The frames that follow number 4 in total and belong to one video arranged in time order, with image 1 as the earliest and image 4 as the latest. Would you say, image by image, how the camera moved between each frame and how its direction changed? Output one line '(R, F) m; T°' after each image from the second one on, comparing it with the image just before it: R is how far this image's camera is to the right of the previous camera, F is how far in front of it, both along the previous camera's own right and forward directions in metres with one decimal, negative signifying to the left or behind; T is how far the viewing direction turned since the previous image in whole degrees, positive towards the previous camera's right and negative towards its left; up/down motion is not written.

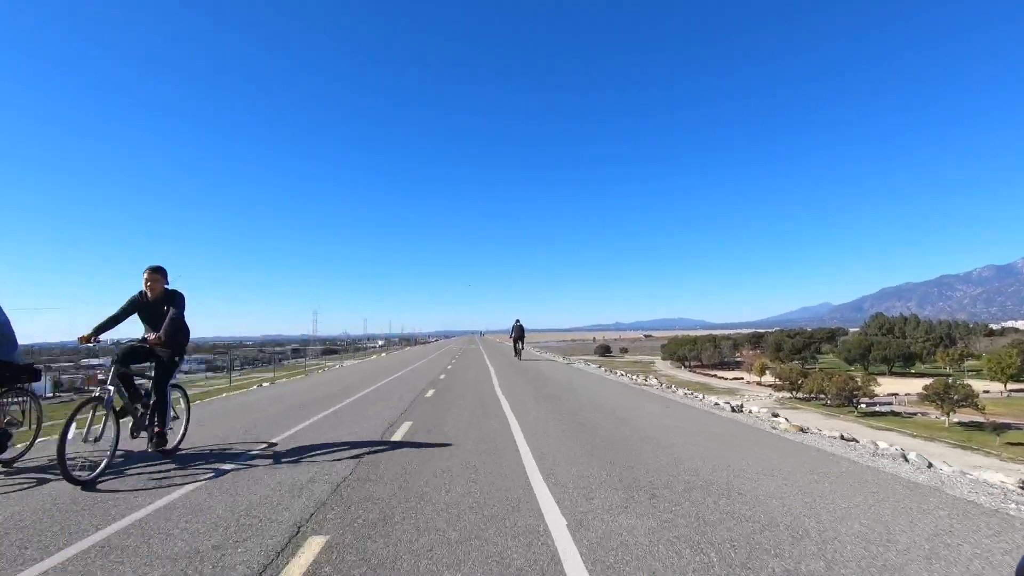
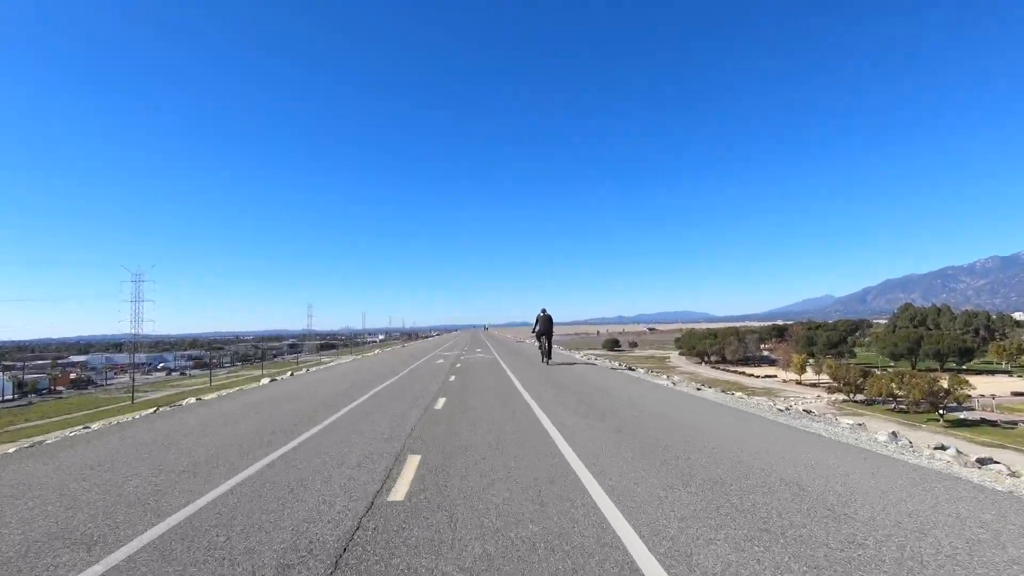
(-0.3, +2.5) m; 0°
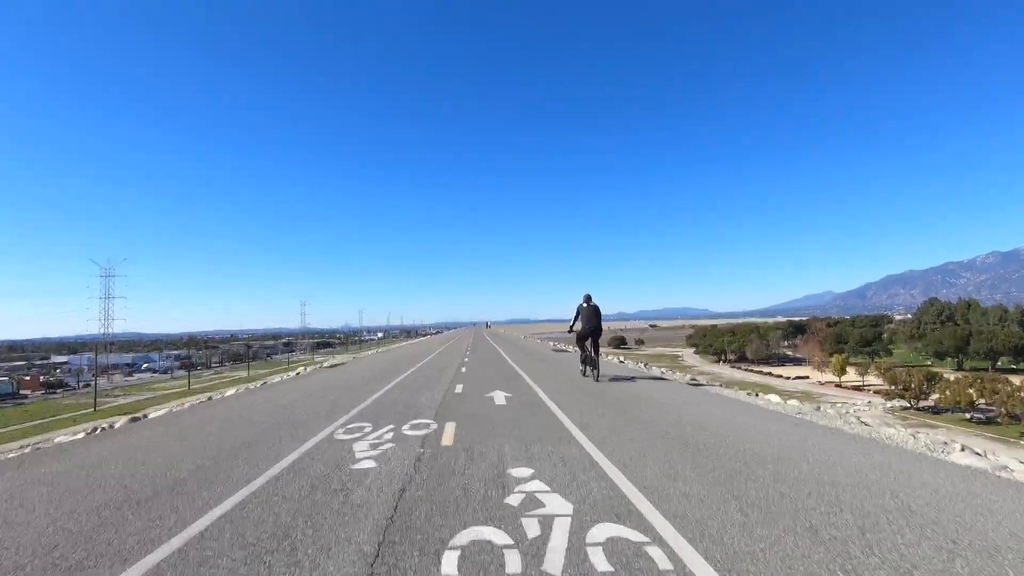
(-0.3, +2.0) m; 0°
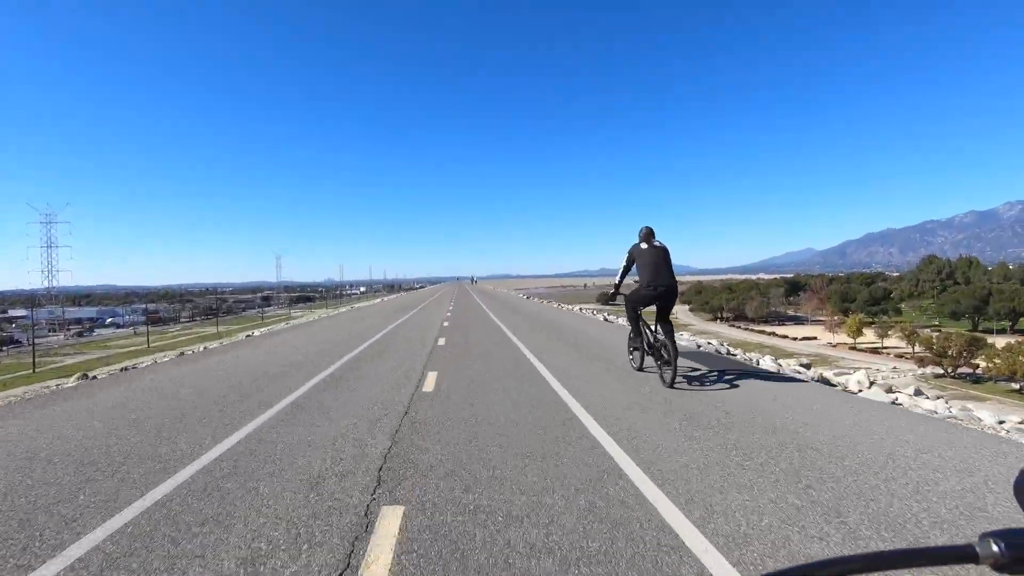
(-0.2, +1.7) m; +2°
